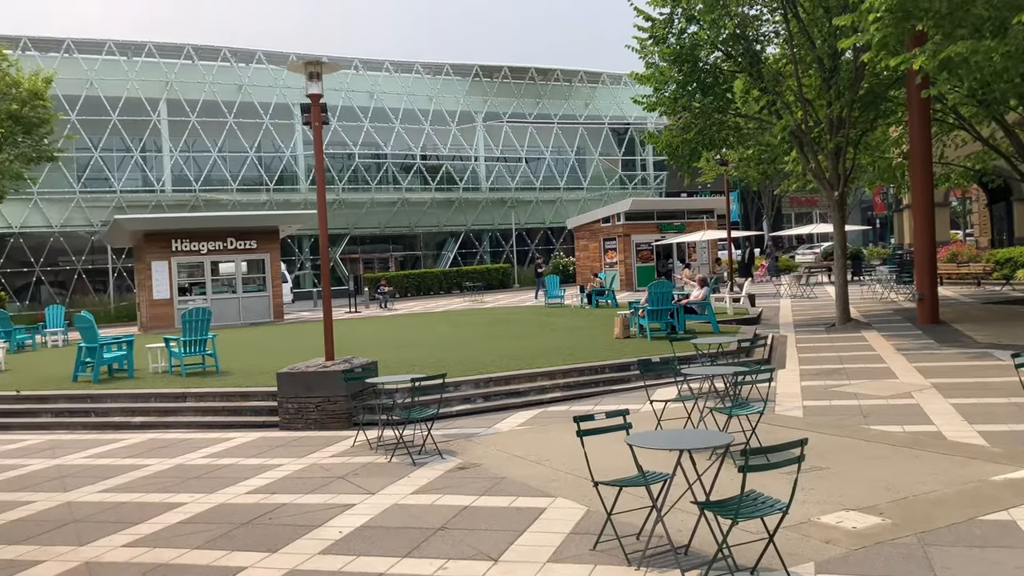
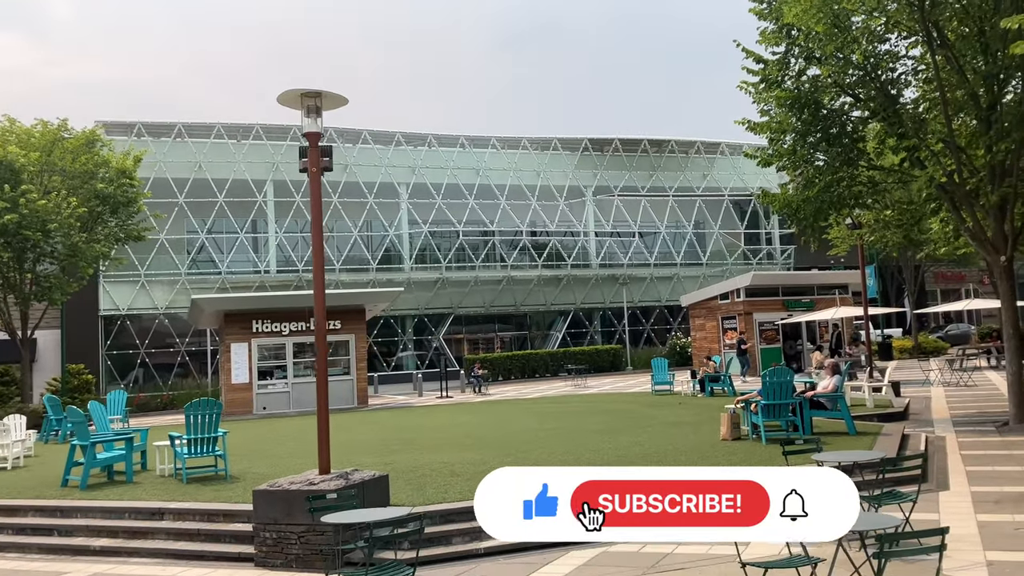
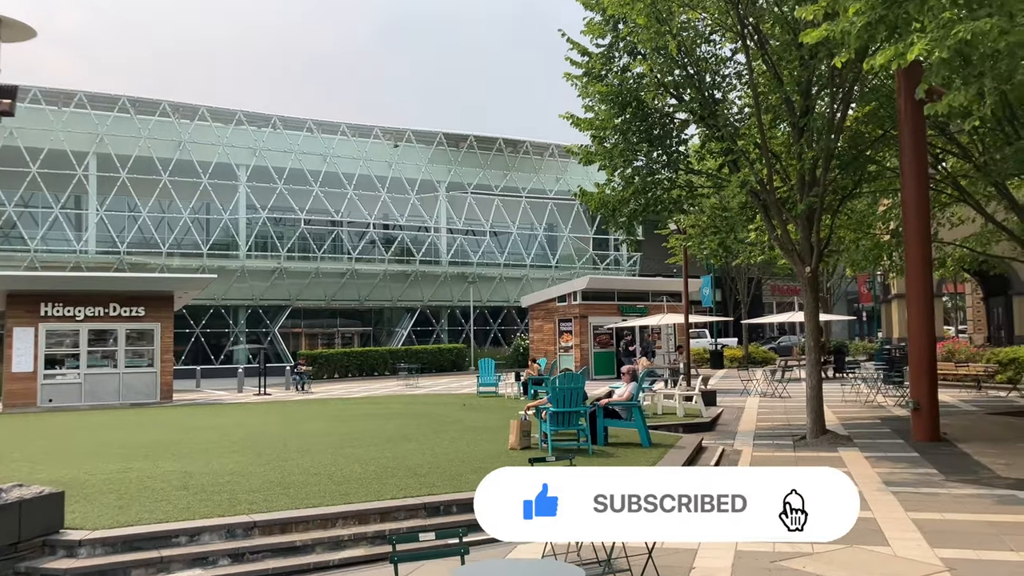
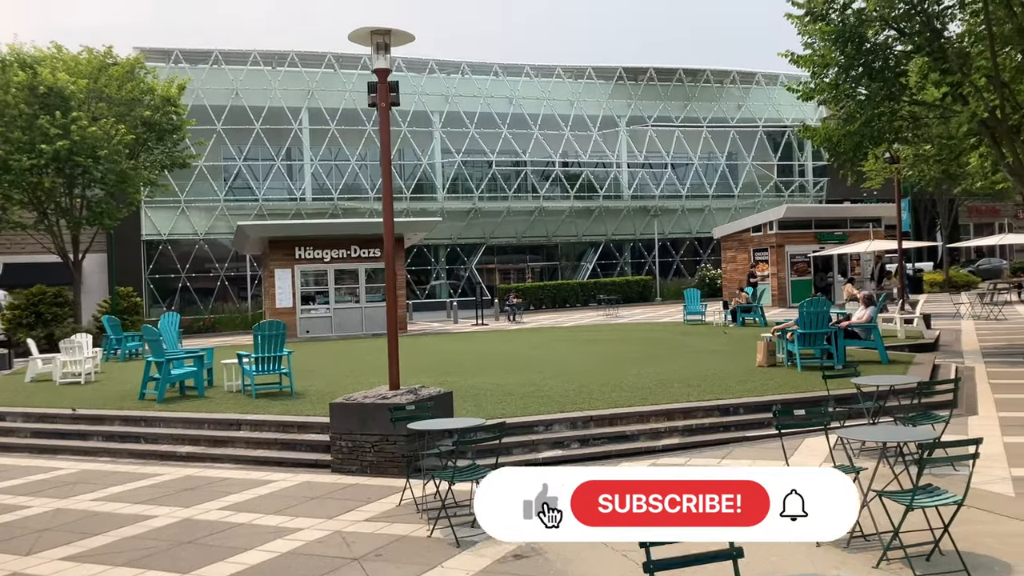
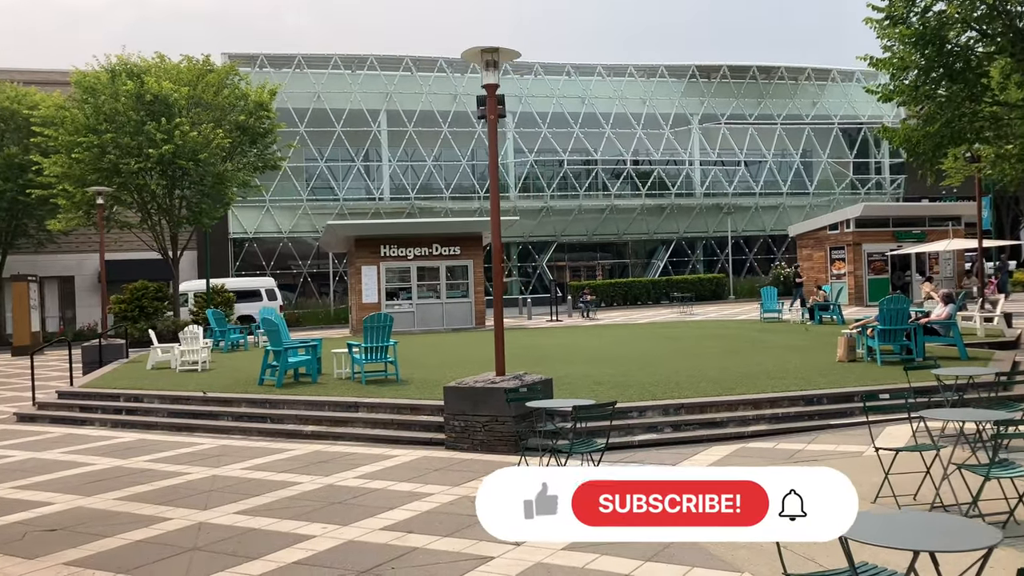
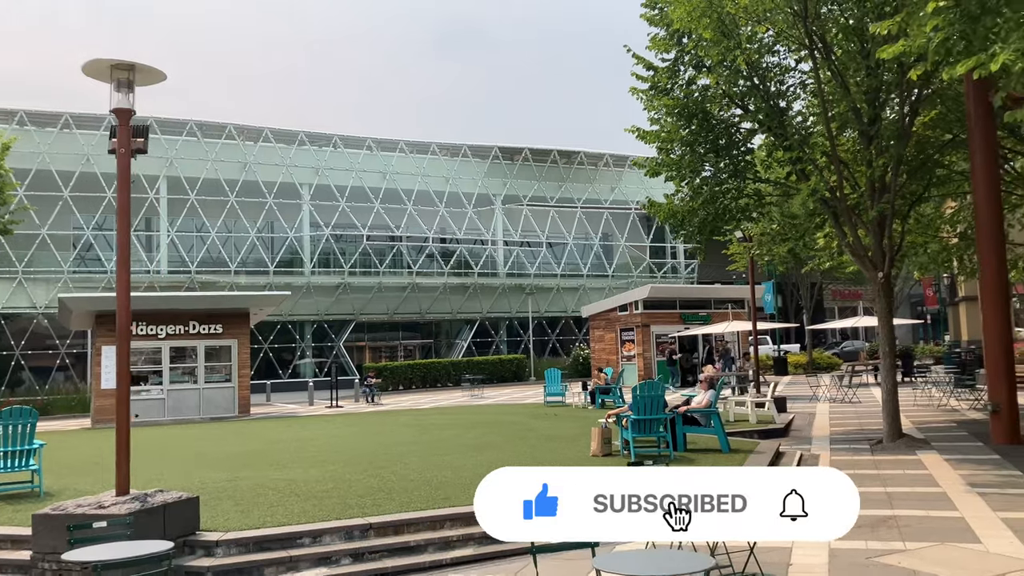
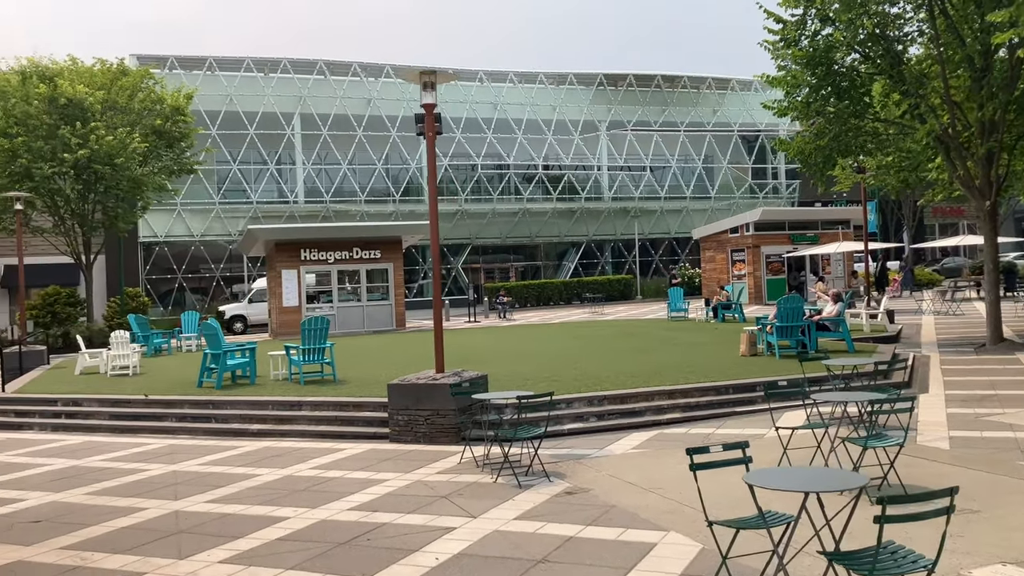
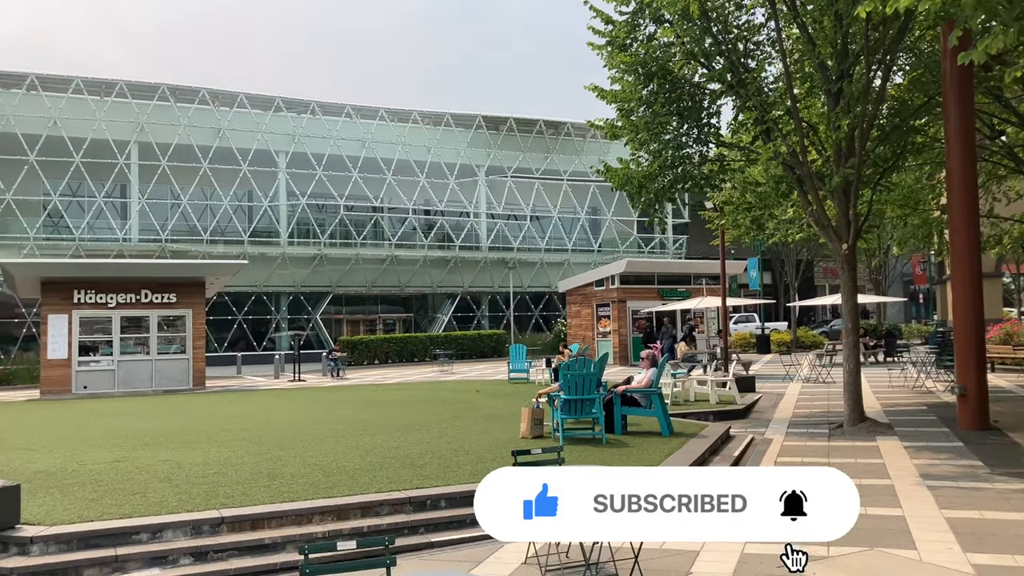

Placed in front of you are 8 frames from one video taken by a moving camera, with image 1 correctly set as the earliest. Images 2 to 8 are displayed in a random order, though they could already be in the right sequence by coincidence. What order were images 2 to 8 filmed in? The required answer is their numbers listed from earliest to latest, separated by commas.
7, 5, 4, 2, 6, 3, 8
